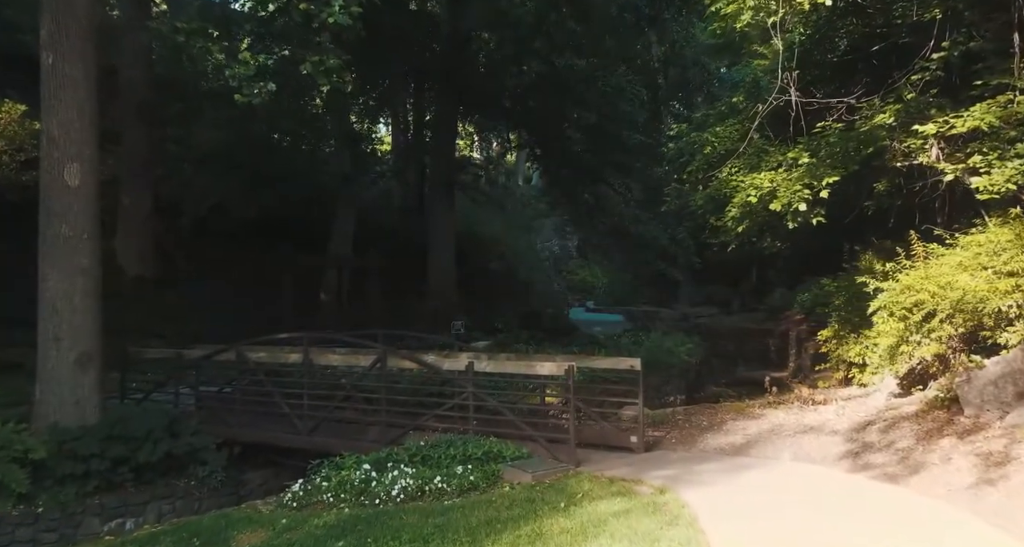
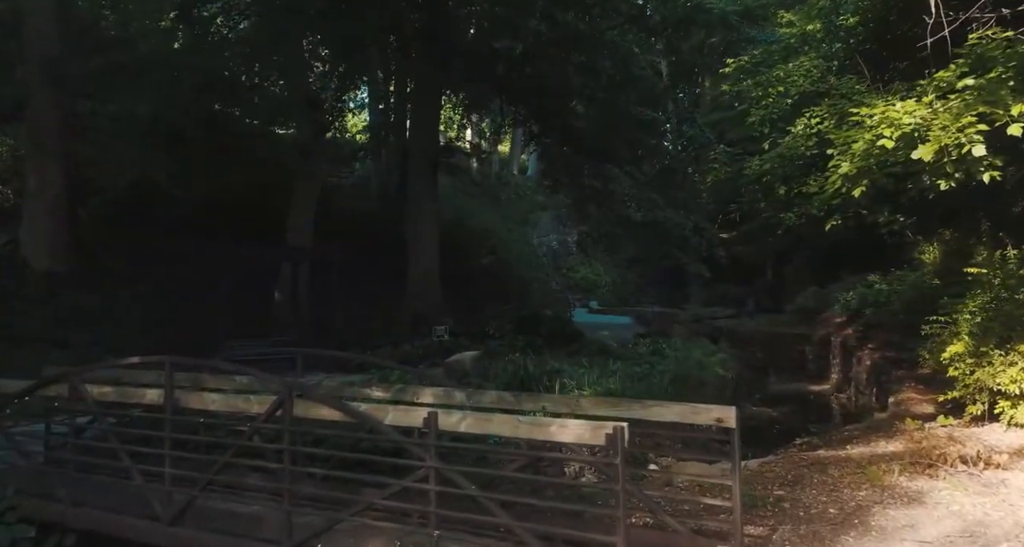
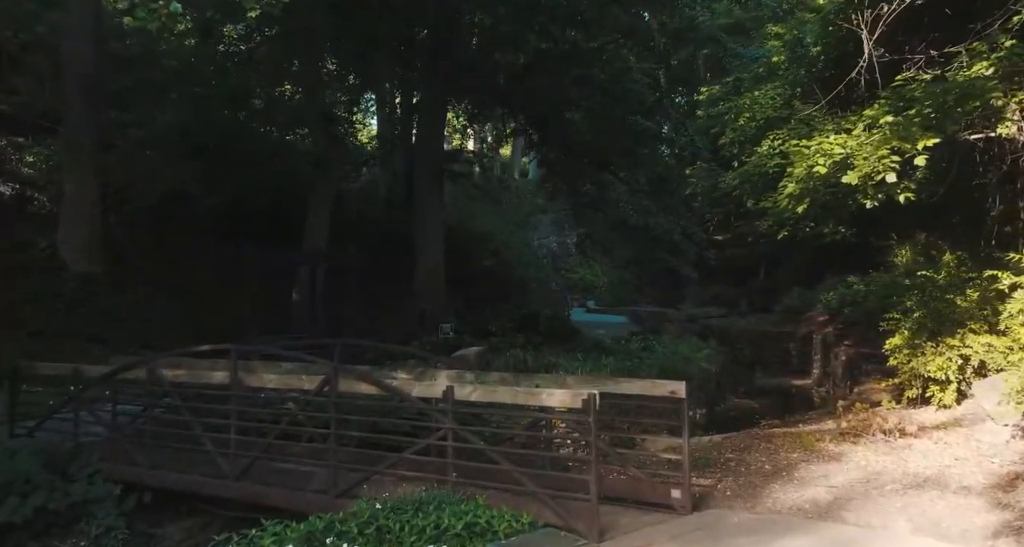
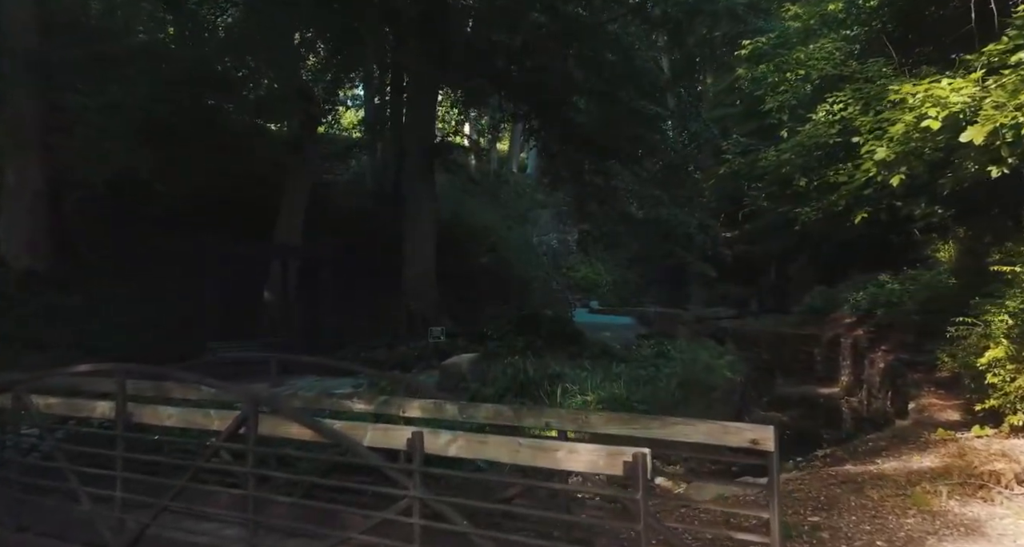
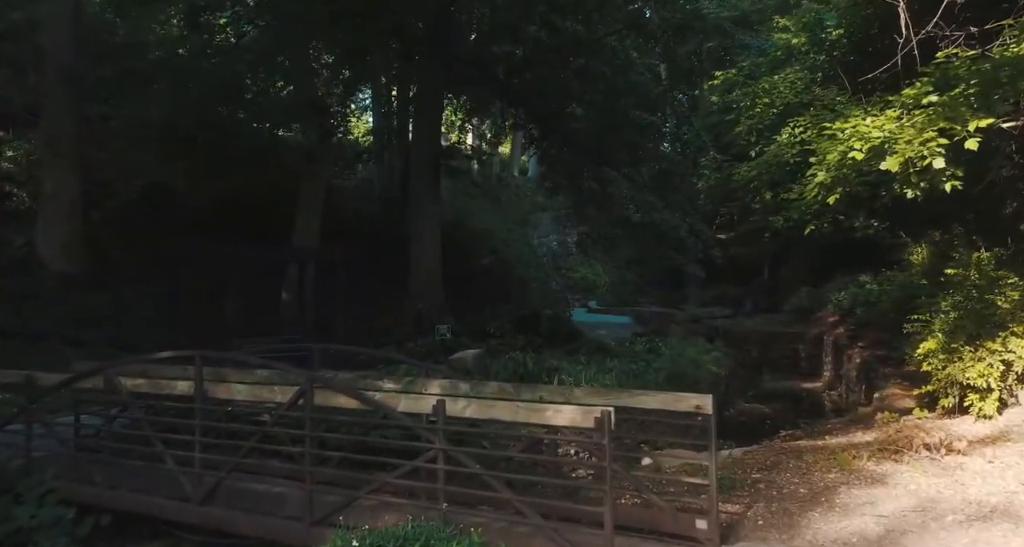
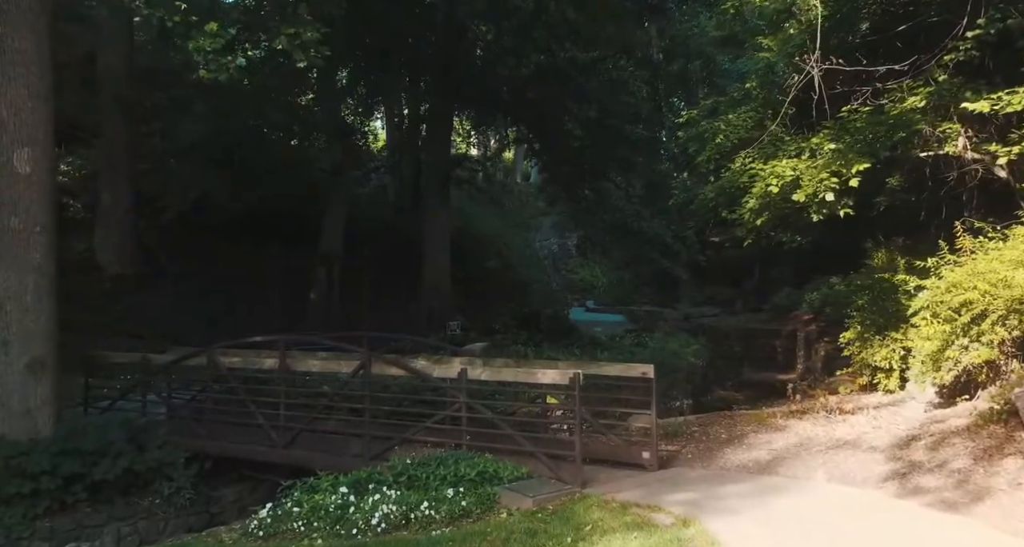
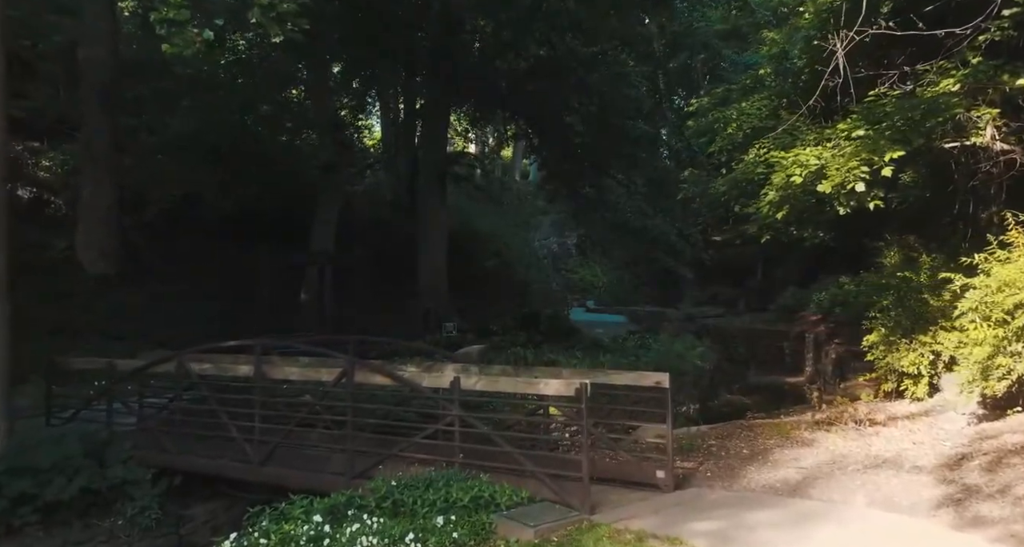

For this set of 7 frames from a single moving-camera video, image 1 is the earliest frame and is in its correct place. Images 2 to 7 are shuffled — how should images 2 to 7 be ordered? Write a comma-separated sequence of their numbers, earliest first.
6, 7, 3, 5, 2, 4
